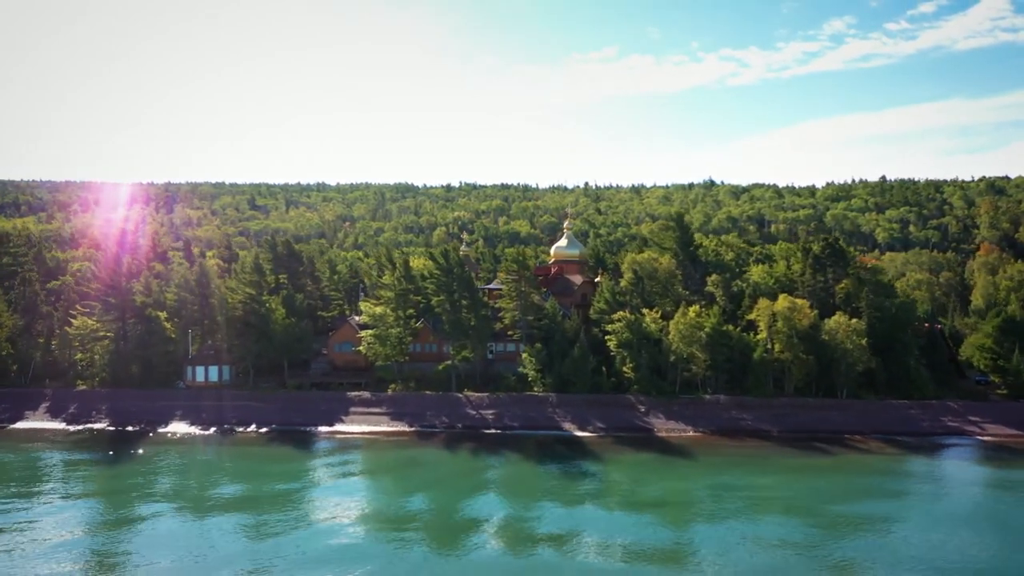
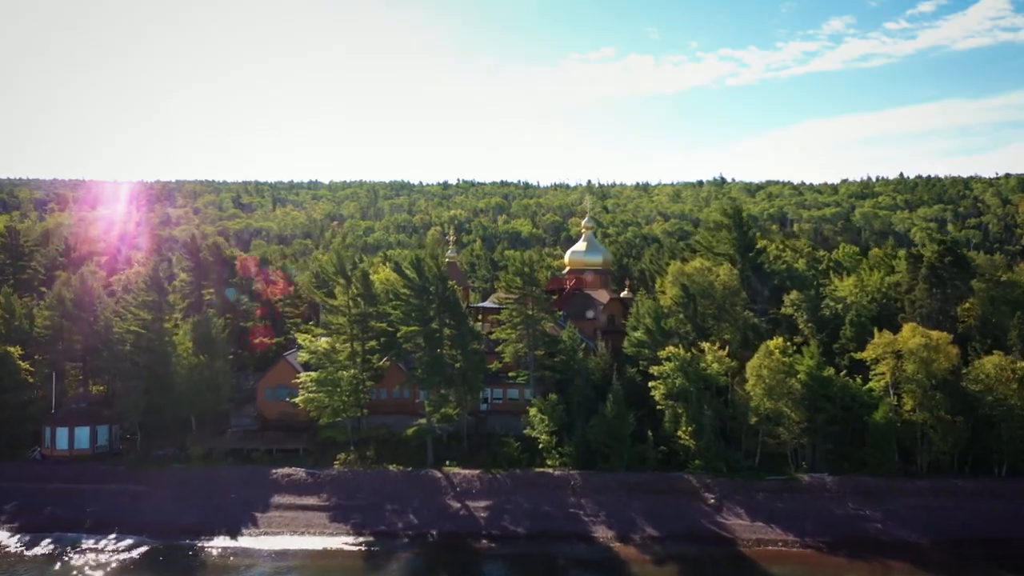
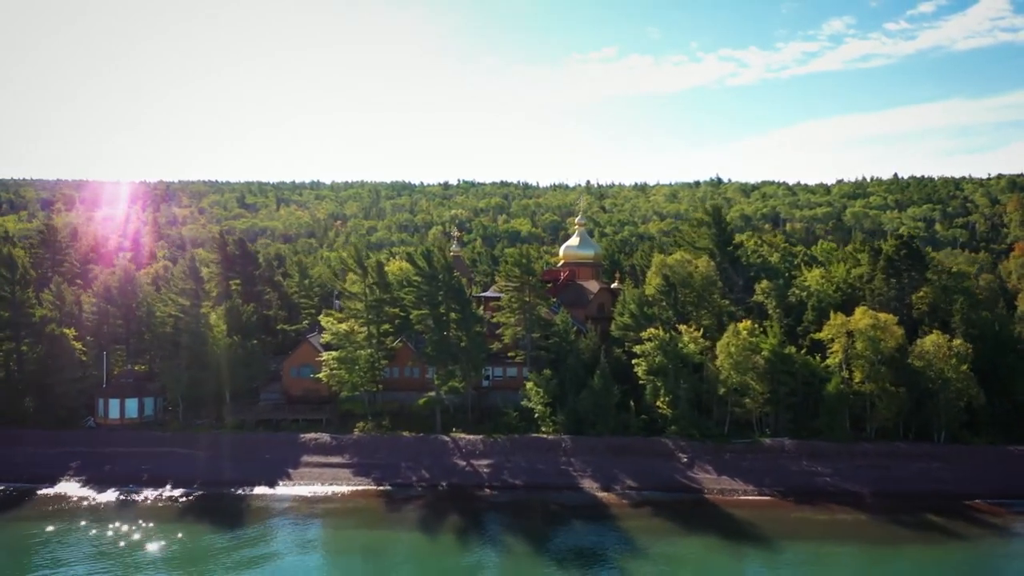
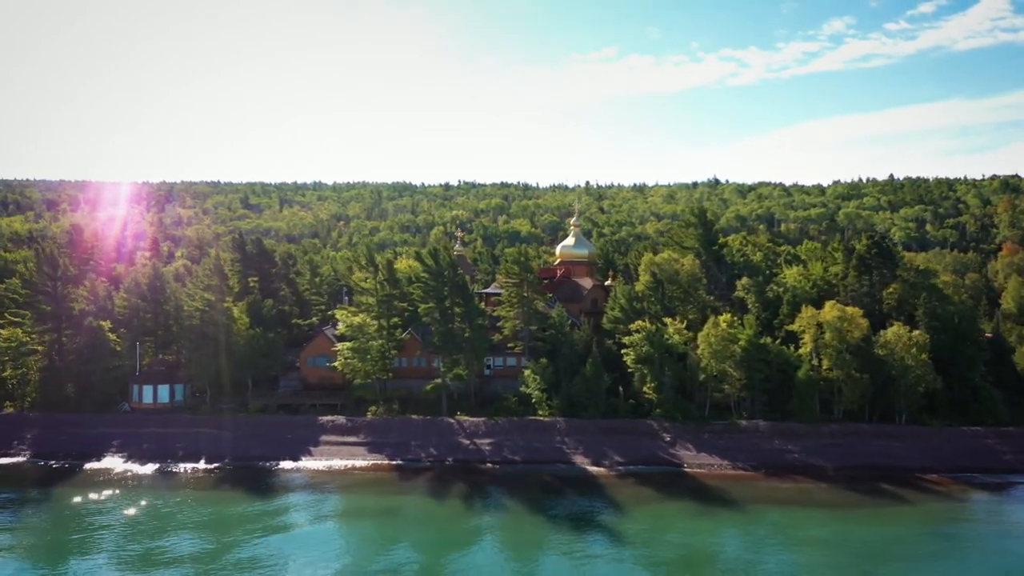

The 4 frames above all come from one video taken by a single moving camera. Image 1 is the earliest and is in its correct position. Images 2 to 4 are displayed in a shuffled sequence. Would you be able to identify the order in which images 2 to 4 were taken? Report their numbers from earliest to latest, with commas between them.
4, 3, 2
